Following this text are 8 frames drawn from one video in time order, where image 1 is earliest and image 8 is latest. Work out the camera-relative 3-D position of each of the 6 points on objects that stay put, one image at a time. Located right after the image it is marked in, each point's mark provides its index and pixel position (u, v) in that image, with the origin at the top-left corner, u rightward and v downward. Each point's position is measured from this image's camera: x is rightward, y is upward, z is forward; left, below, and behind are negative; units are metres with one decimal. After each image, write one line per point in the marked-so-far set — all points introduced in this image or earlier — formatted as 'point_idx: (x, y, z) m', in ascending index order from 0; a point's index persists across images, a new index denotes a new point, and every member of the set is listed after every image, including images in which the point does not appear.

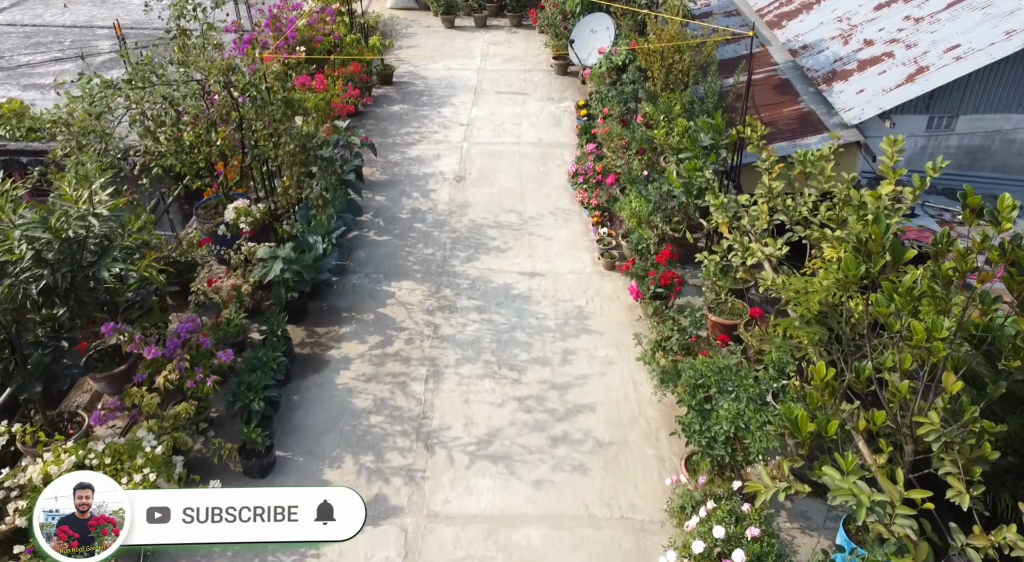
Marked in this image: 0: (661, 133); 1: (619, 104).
0: (+1.2, +1.2, +5.8) m
1: (+1.1, +1.8, +7.0) m
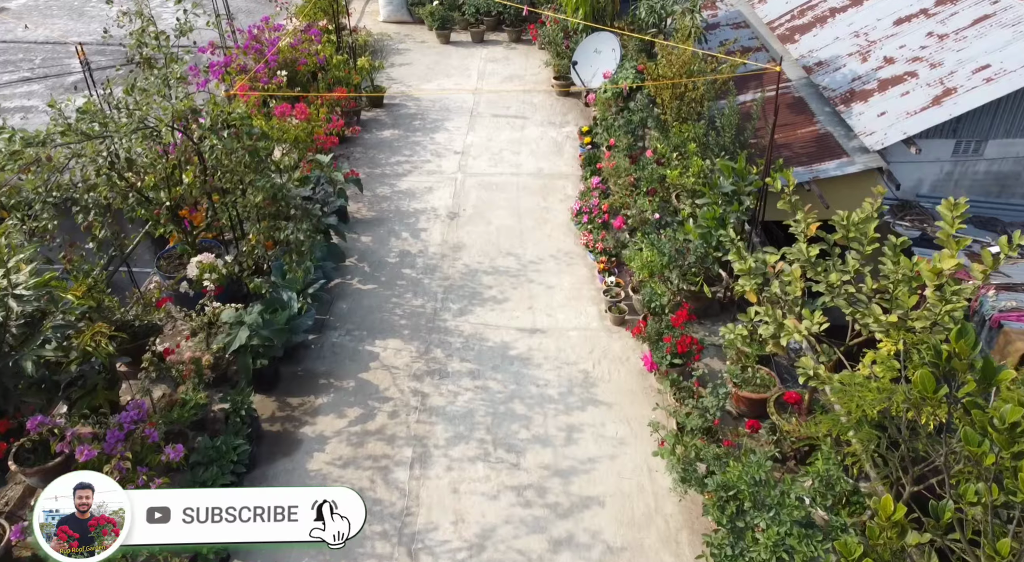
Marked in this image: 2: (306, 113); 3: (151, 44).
0: (+1.2, +0.8, +5.2) m
1: (+1.1, +1.3, +6.4) m
2: (-1.9, +1.5, +6.4) m
3: (-2.6, +1.7, +5.0) m
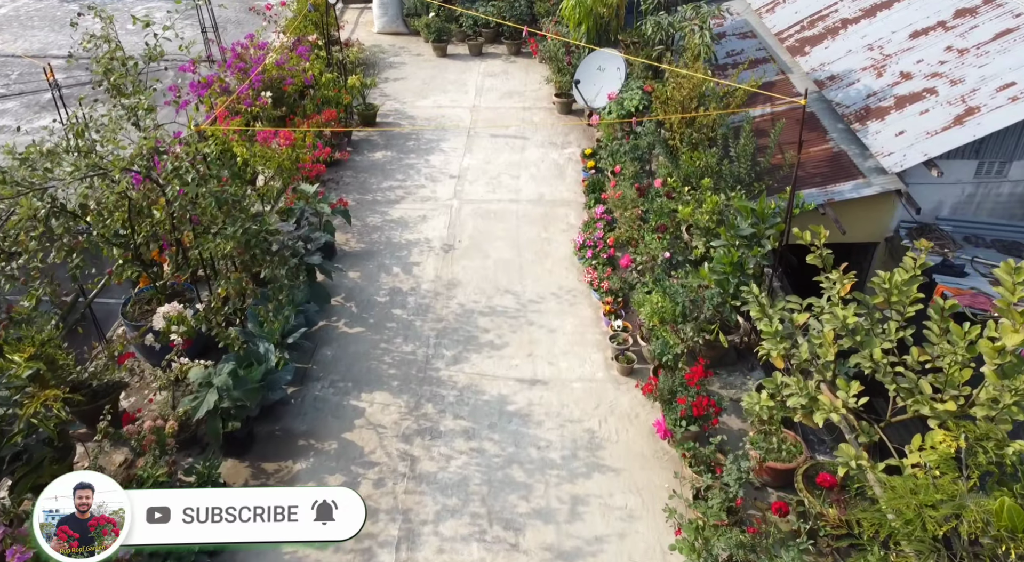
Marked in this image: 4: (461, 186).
0: (+1.2, +0.5, +4.8) m
1: (+1.1, +1.0, +6.0) m
2: (-1.9, +1.2, +6.0) m
3: (-2.6, +1.4, +4.5) m
4: (-0.5, +0.9, +6.9) m
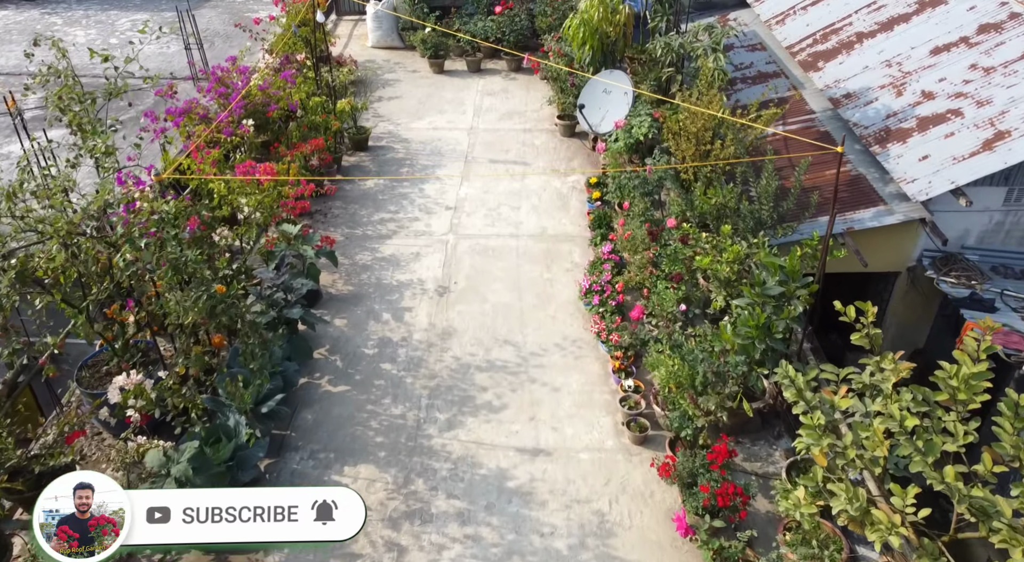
0: (+1.2, +0.1, +4.4) m
1: (+1.1, +0.7, +5.6) m
2: (-1.9, +0.9, +5.6) m
3: (-2.6, +1.0, +4.1) m
4: (-0.5, +0.6, +6.4) m
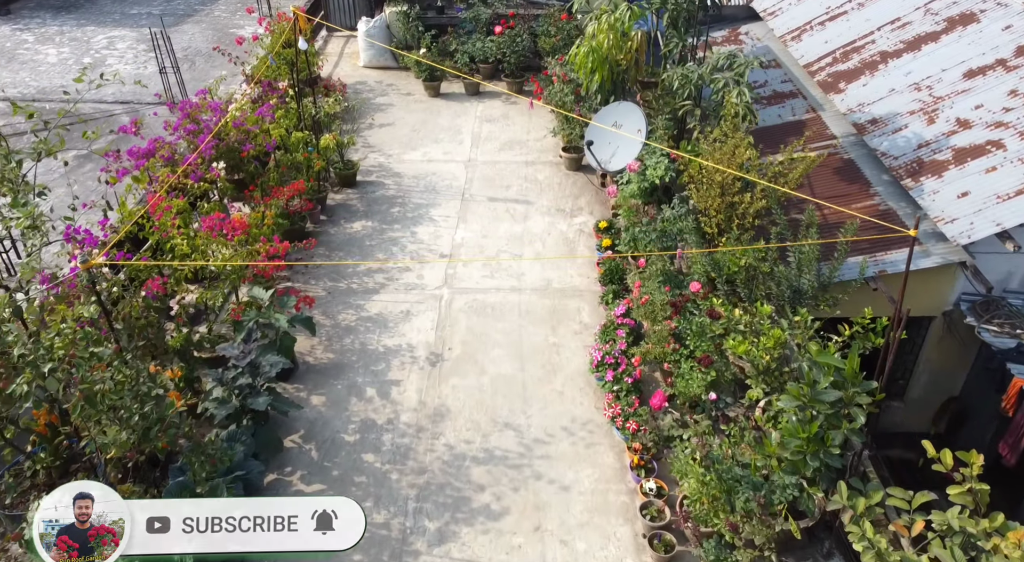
0: (+1.2, -0.3, +3.7) m
1: (+1.1, +0.2, +4.9) m
2: (-1.9, +0.4, +4.9) m
3: (-2.6, +0.6, +3.5) m
4: (-0.5, +0.1, +5.8) m
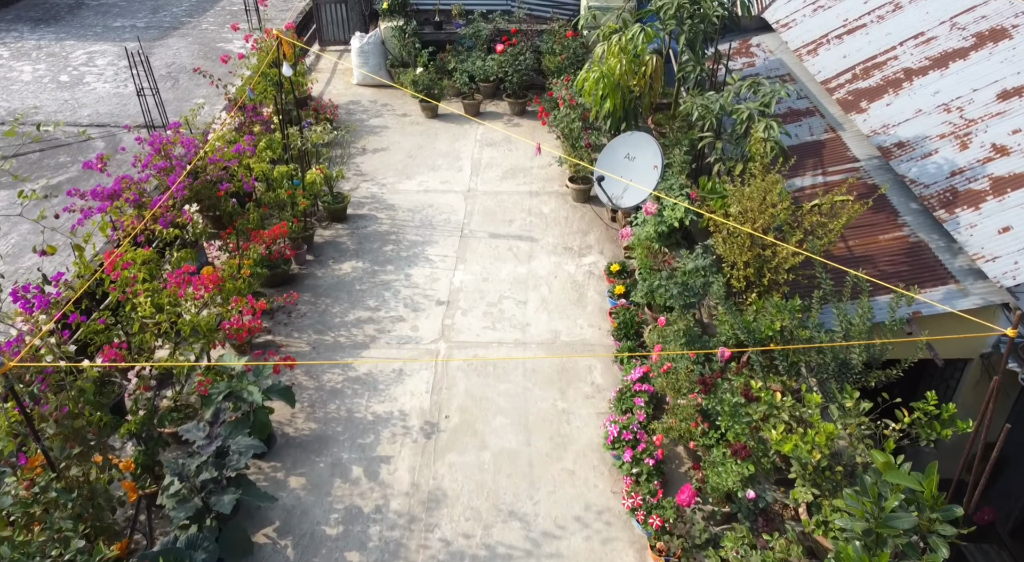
0: (+1.2, -0.7, +3.2) m
1: (+1.1, -0.2, +4.4) m
2: (-1.9, 0.0, +4.4) m
3: (-2.6, +0.2, +2.9) m
4: (-0.5, -0.3, +5.3) m
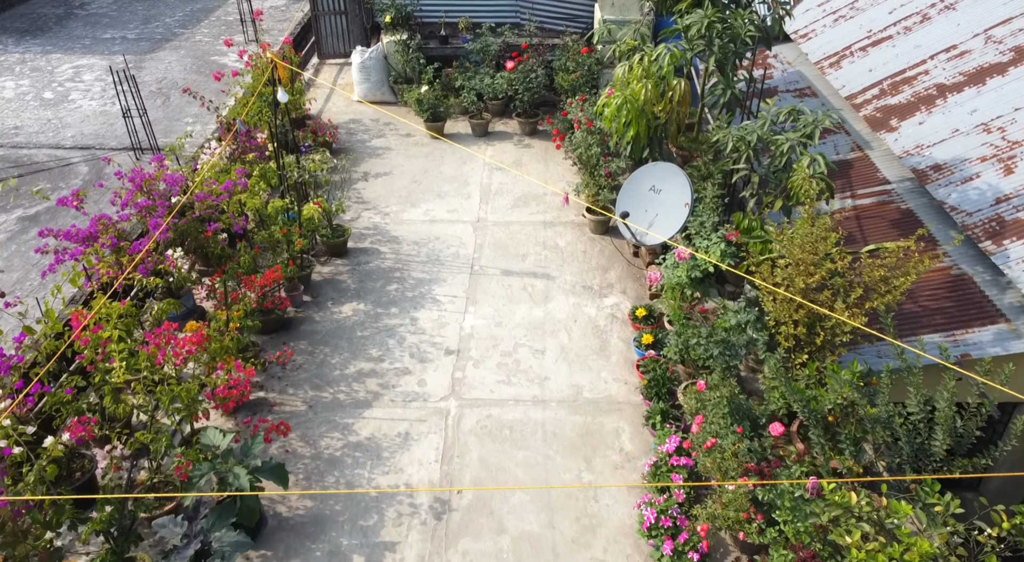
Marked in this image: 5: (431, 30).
0: (+1.4, -1.0, +2.7) m
1: (+1.2, -0.5, +3.9) m
2: (-1.8, -0.3, +3.9) m
3: (-2.4, -0.1, +2.4) m
4: (-0.4, -0.6, +4.8) m
5: (-1.0, +3.2, +8.7) m
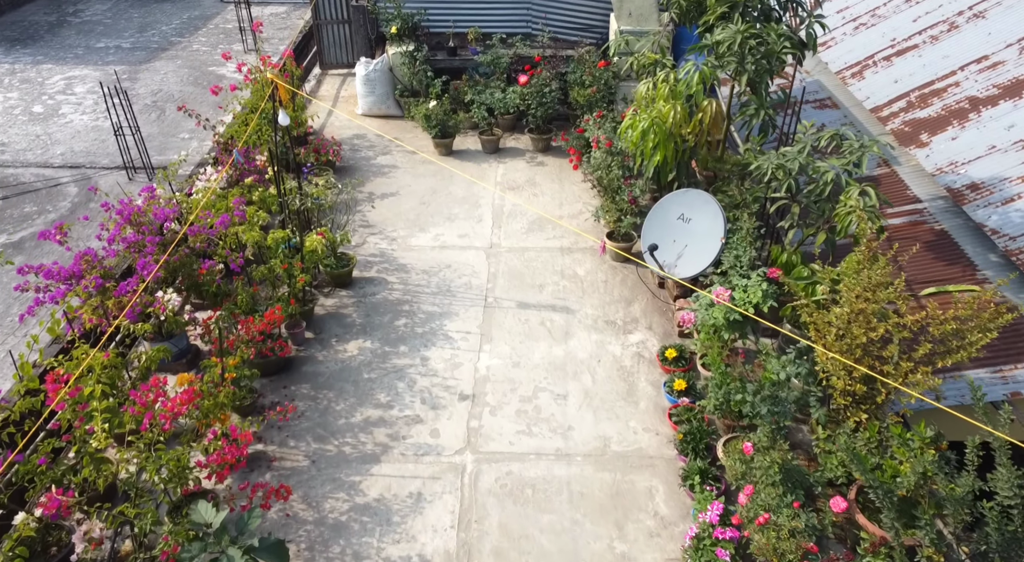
0: (+1.5, -1.3, +2.3) m
1: (+1.3, -0.8, +3.5) m
2: (-1.7, -0.6, +3.5) m
3: (-2.3, -0.4, +2.1) m
4: (-0.2, -0.9, +4.4) m
5: (-0.9, +2.9, +8.3) m
